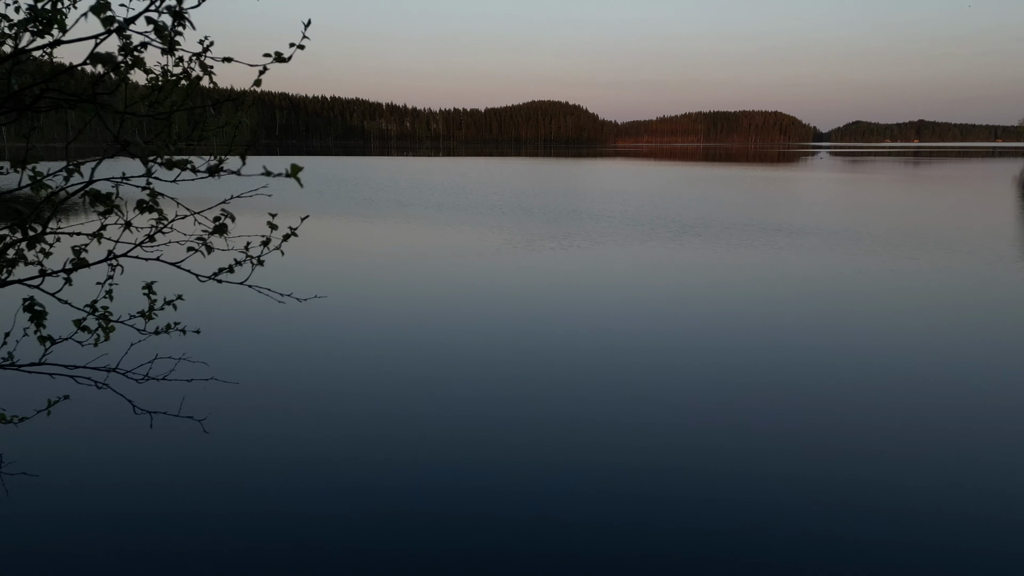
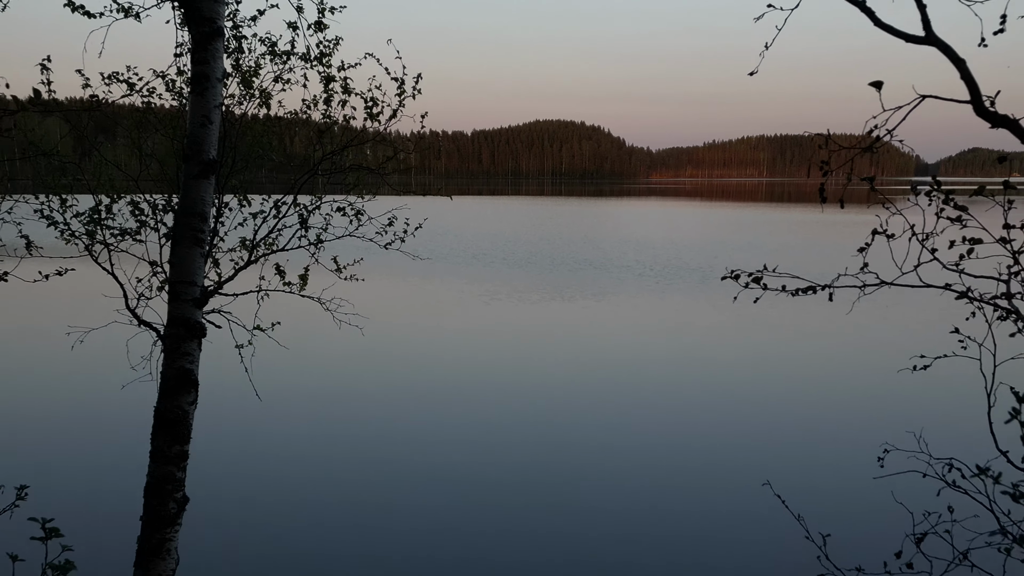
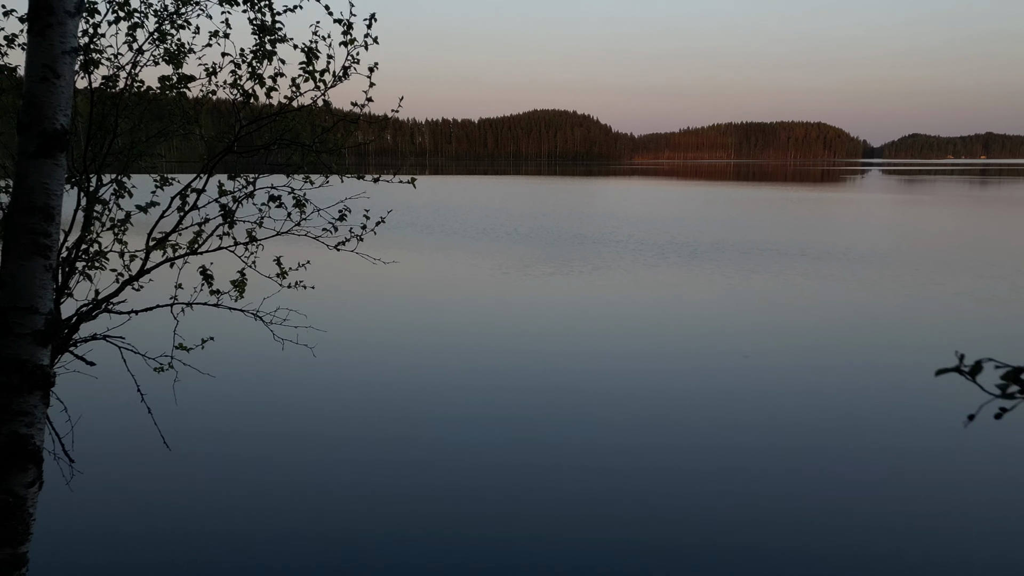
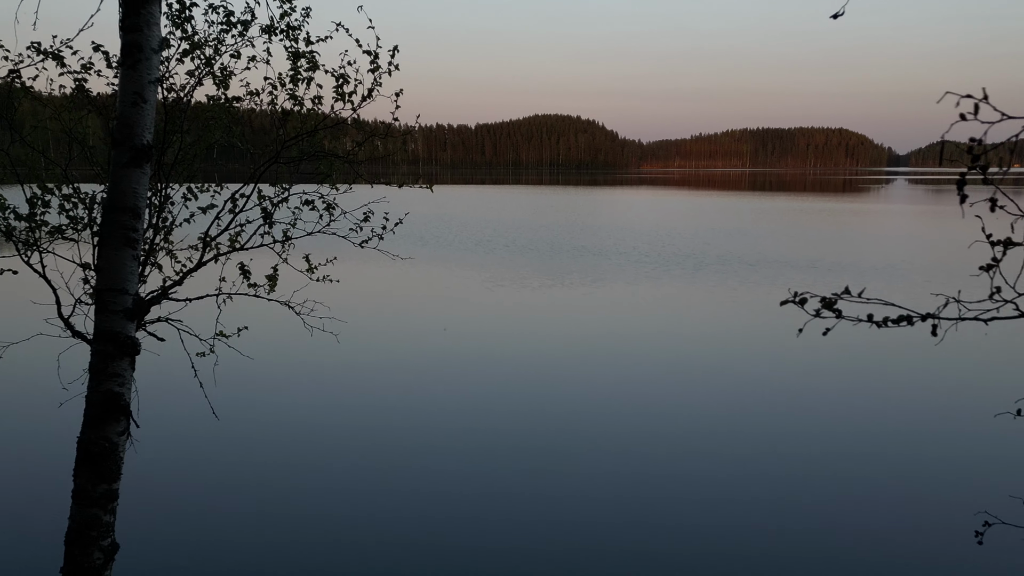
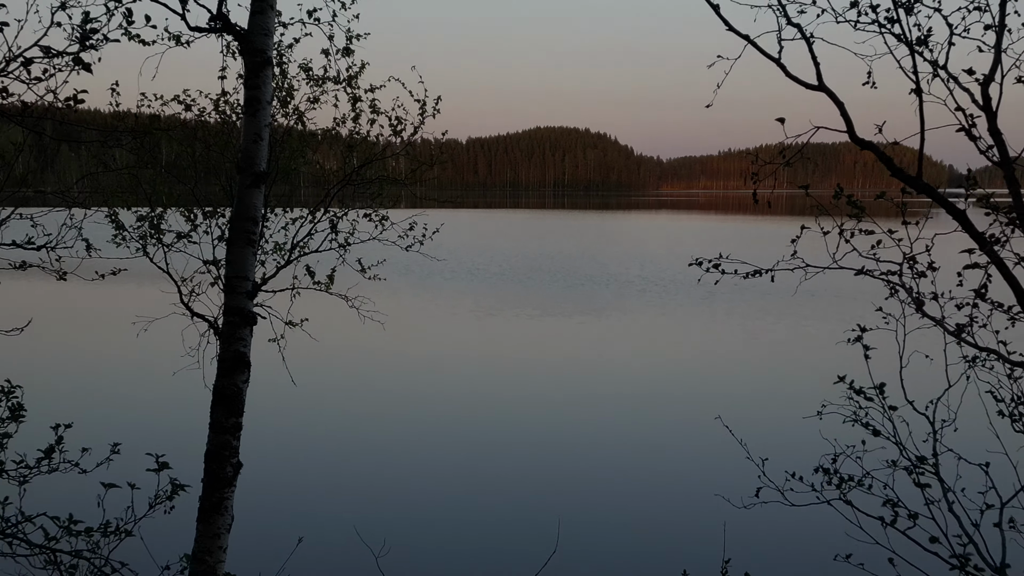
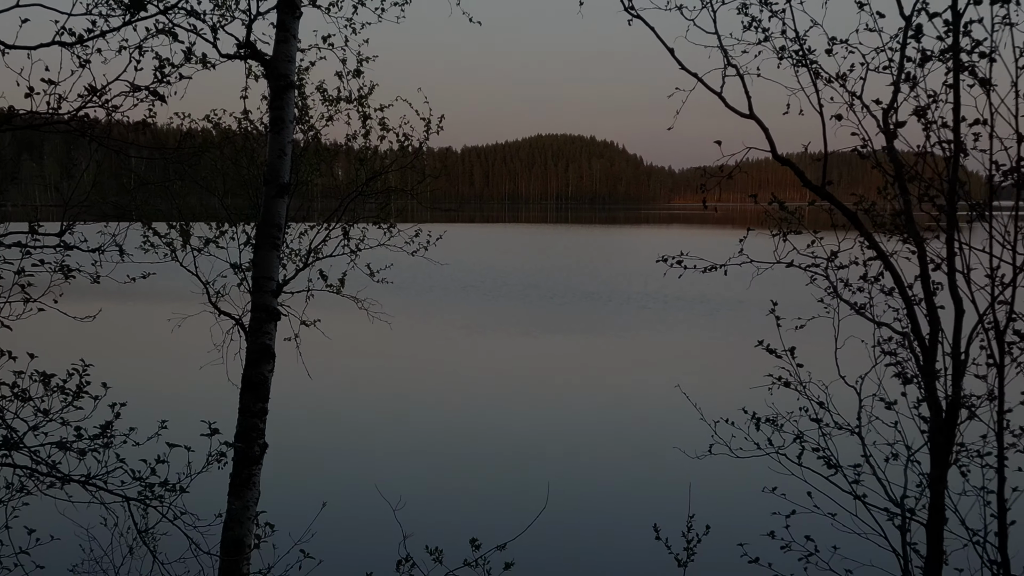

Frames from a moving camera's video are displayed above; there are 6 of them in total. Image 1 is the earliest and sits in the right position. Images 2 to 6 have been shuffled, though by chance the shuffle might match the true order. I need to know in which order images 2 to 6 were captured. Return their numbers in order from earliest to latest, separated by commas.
3, 4, 2, 5, 6
